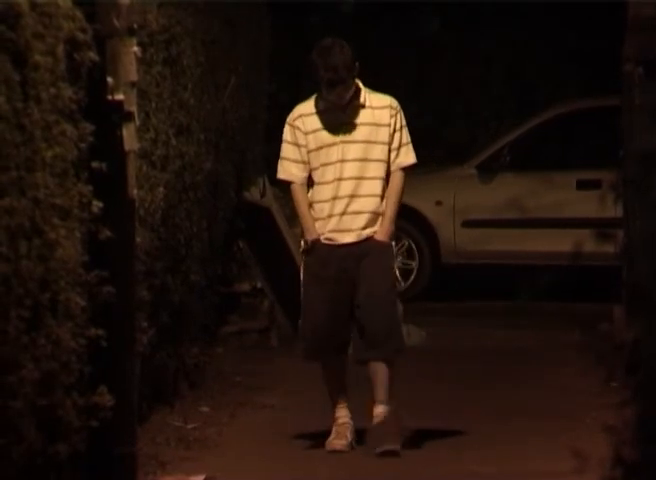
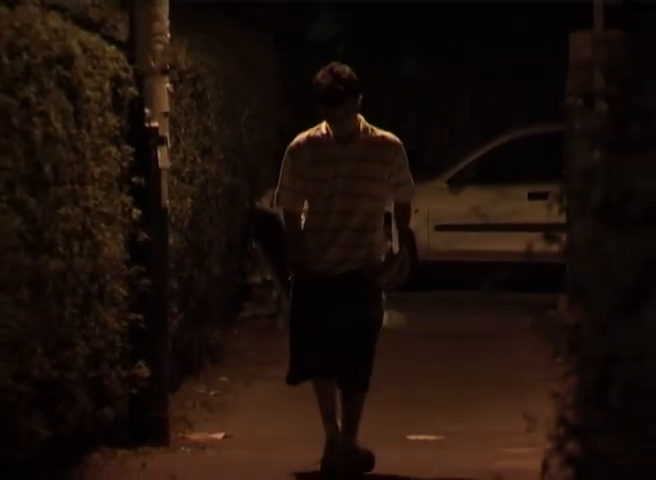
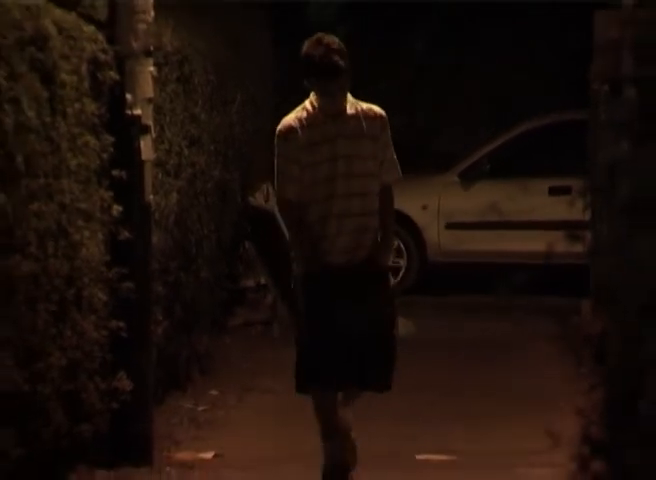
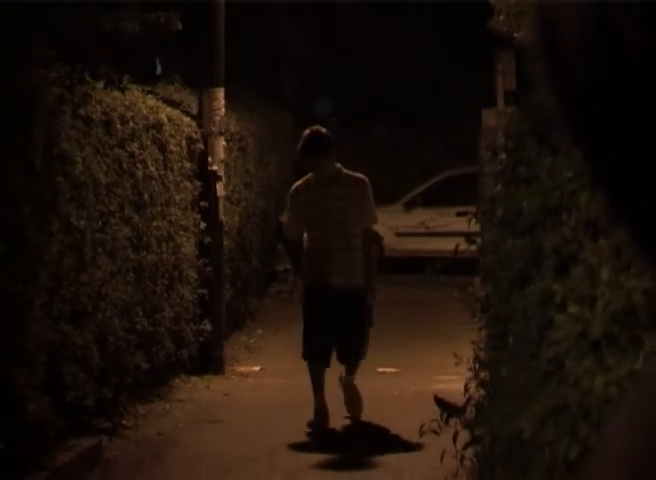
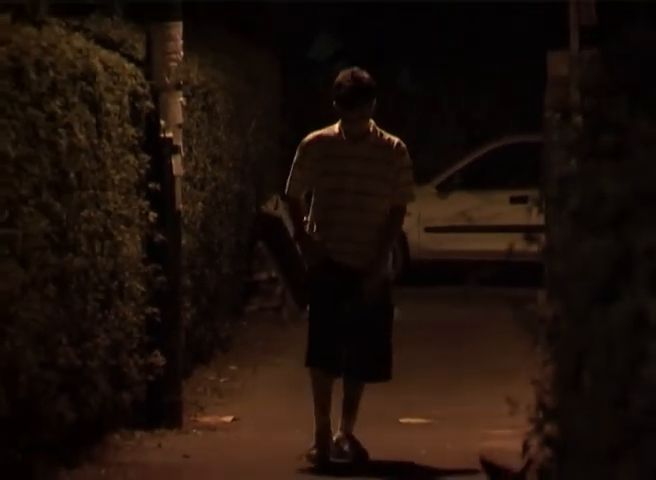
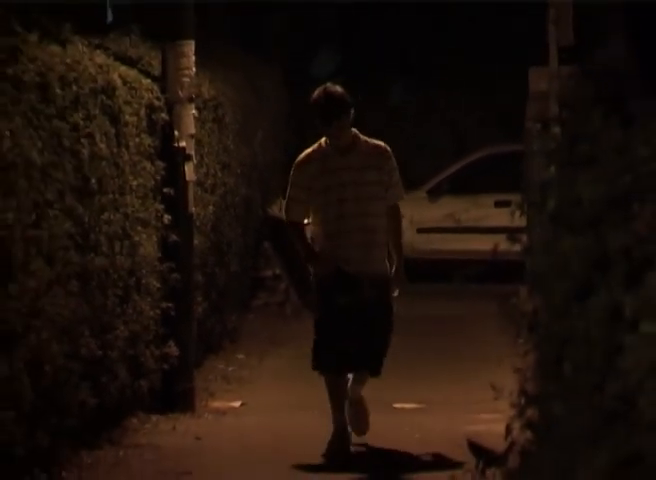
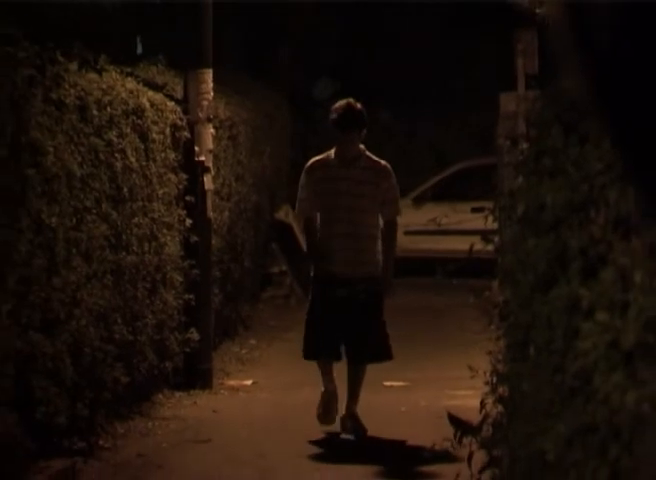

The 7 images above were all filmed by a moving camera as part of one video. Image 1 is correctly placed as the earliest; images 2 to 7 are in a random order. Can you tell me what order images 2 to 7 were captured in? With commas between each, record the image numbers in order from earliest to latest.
3, 2, 5, 6, 7, 4
